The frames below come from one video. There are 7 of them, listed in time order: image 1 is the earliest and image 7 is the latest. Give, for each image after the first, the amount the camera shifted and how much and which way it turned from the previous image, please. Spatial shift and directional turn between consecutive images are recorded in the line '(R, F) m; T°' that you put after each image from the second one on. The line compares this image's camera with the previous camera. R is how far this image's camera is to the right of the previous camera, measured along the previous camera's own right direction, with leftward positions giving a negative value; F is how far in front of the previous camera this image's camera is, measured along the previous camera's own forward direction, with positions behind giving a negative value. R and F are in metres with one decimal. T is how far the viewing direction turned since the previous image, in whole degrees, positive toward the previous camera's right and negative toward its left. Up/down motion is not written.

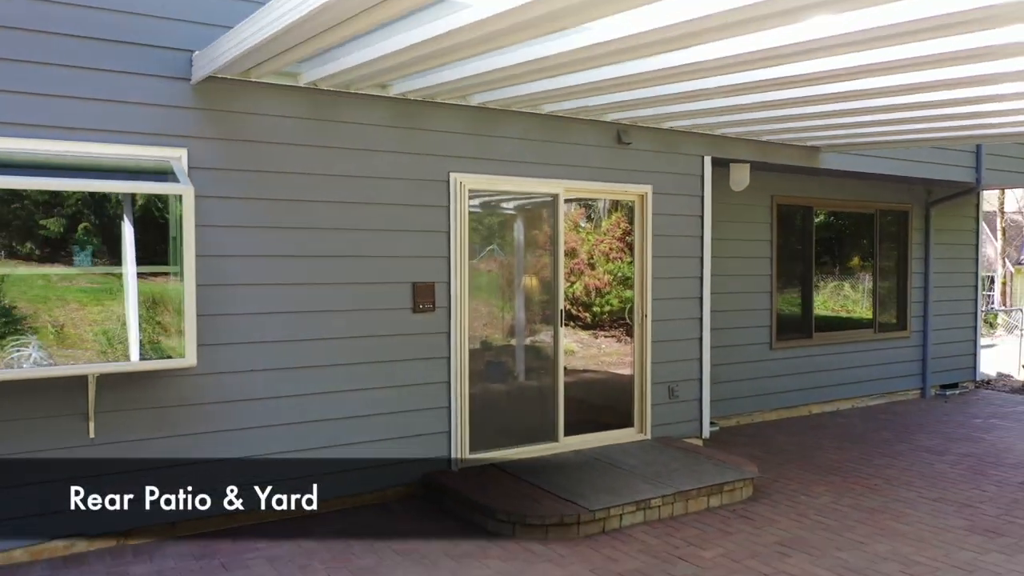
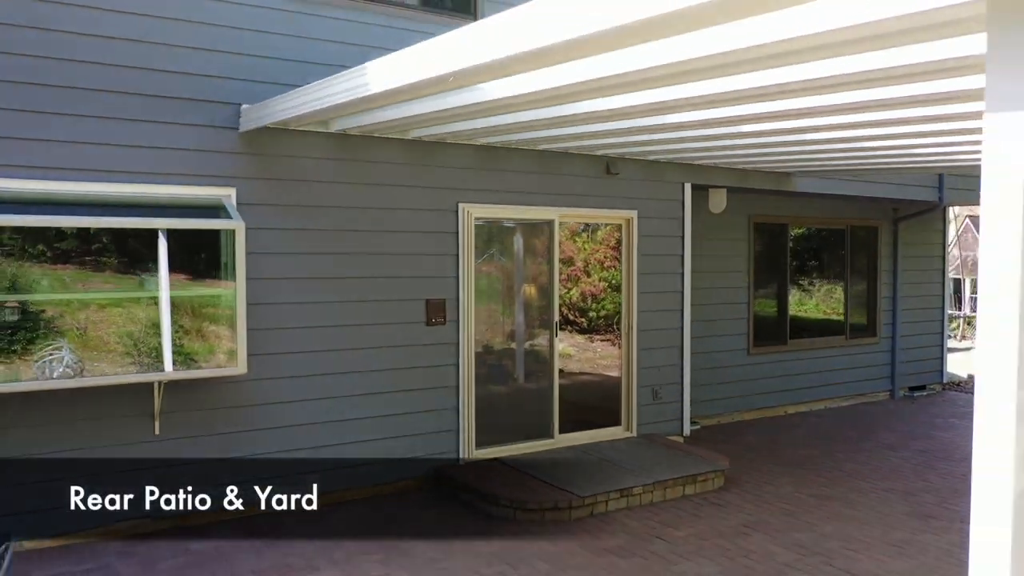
(0.0, -0.8) m; 0°
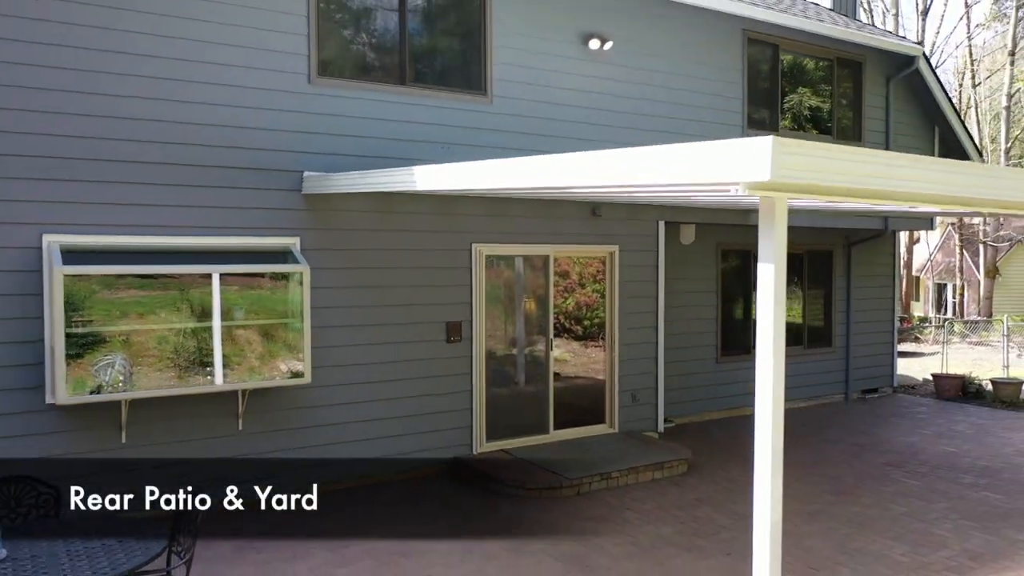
(0.0, -1.5) m; 0°
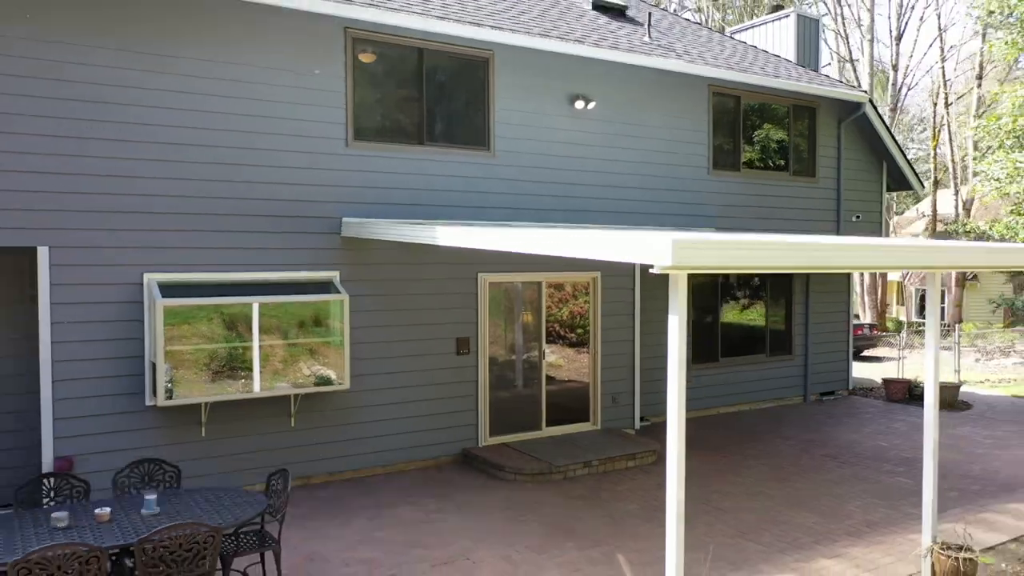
(0.0, -1.6) m; 0°
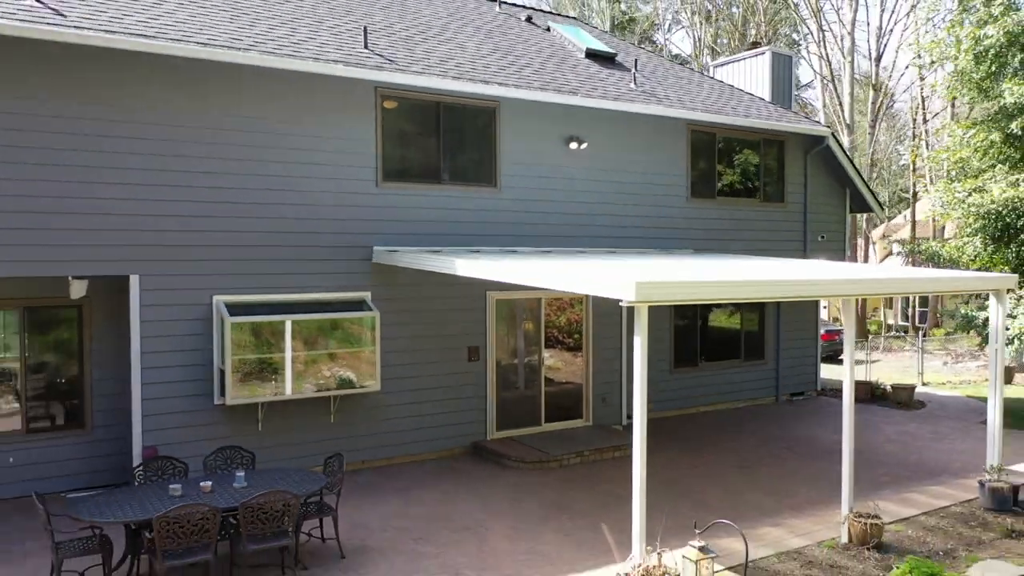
(0.0, -1.6) m; 0°
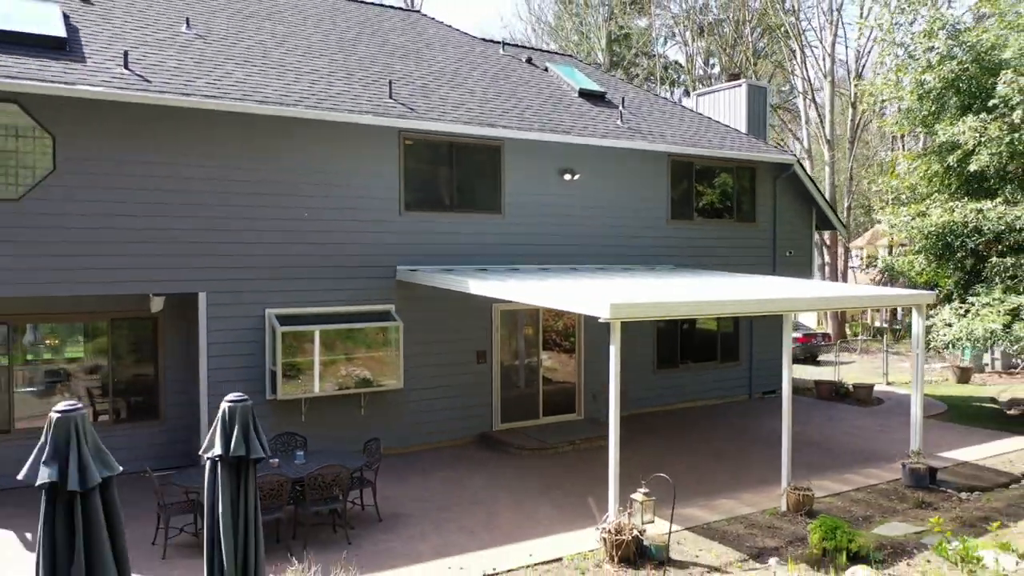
(0.0, -1.8) m; 0°
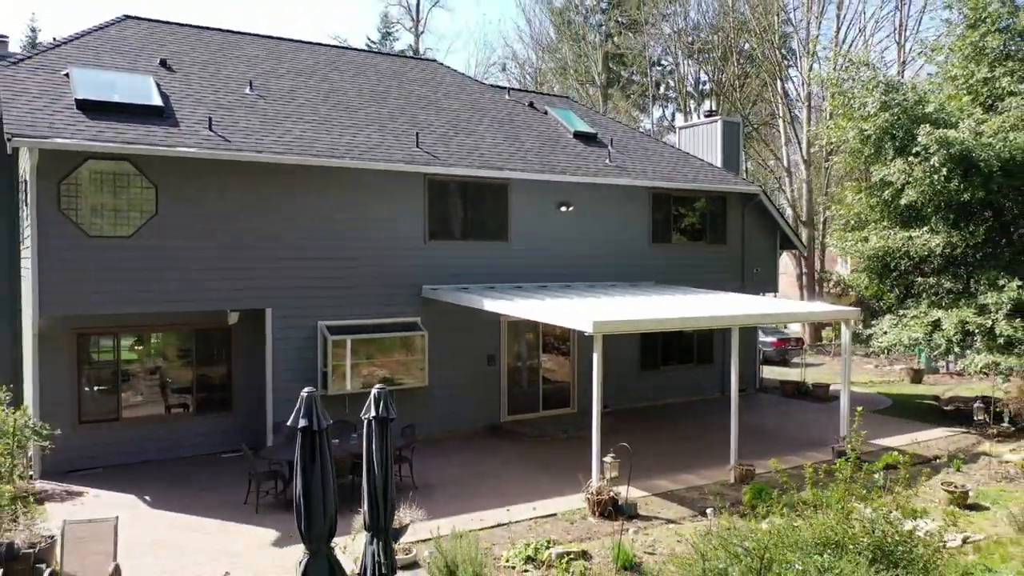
(-0.1, -2.5) m; 0°
